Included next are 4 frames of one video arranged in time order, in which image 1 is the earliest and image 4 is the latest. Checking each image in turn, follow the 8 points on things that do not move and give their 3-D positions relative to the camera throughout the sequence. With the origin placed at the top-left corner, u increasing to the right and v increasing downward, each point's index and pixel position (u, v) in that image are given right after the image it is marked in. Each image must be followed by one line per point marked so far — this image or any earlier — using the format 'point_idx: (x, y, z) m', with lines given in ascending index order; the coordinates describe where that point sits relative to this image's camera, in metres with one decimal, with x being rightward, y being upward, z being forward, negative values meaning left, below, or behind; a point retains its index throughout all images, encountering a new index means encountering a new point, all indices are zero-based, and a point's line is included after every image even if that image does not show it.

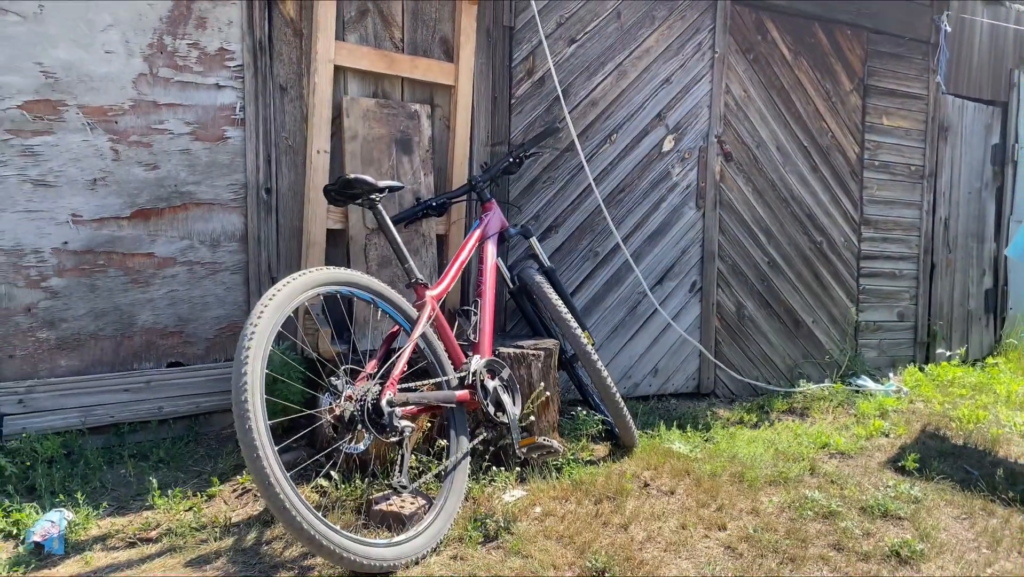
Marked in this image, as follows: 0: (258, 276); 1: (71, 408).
0: (-0.9, 0.0, +3.3) m
1: (-1.5, -0.4, +2.9) m
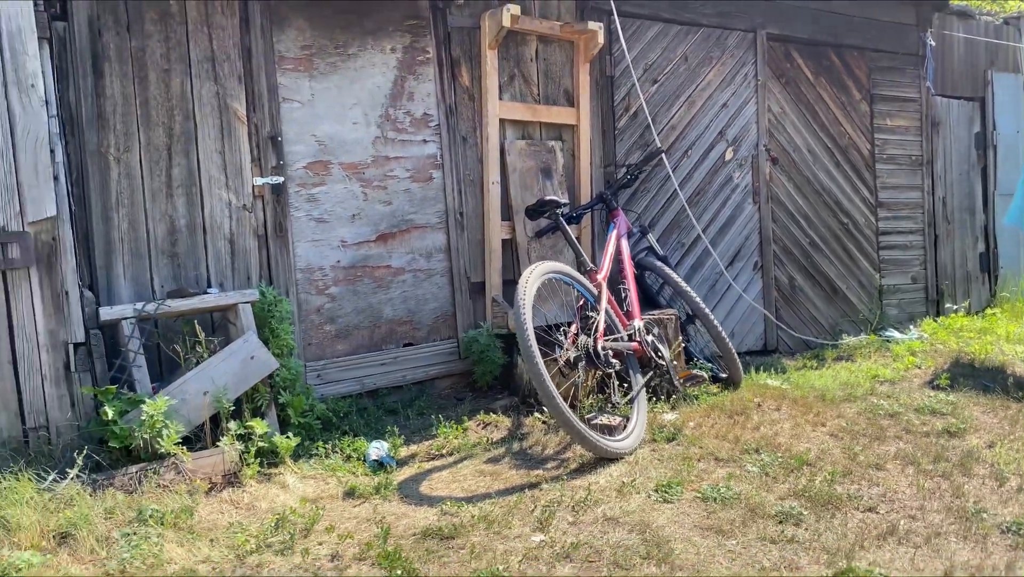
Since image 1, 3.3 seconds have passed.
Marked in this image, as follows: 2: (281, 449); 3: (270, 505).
0: (-0.3, +0.1, +4.4) m
1: (-0.8, -0.4, +4.1) m
2: (-0.9, -0.6, +3.3) m
3: (-0.8, -0.7, +3.0) m
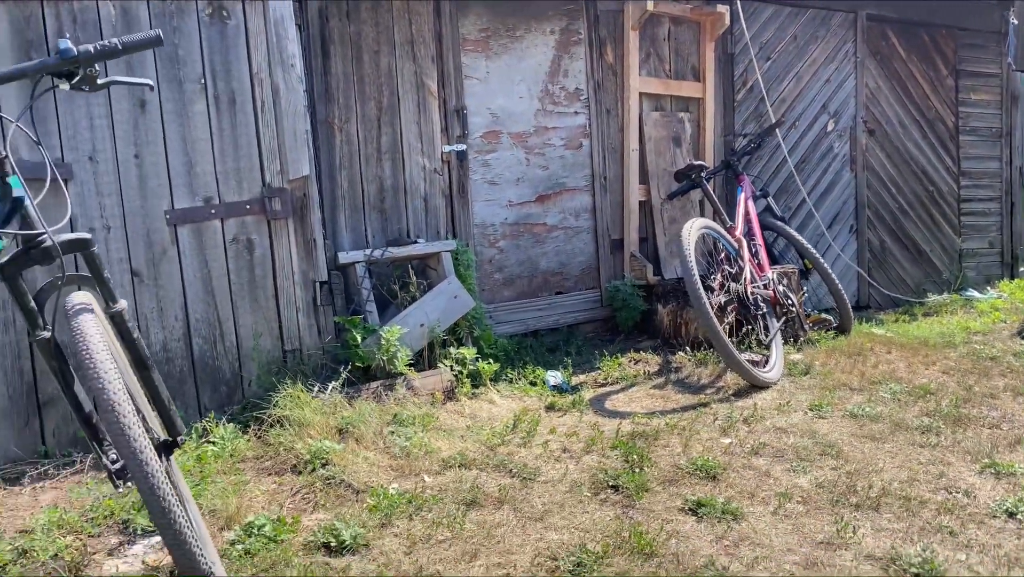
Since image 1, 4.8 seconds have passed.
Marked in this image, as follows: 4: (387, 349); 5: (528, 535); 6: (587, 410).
0: (+0.5, +0.3, +5.0) m
1: (0.0, -0.2, +4.7) m
2: (-0.1, -0.4, +3.9) m
3: (-0.1, -0.5, +3.6) m
4: (-0.5, -0.3, +3.7) m
5: (0.0, -0.7, +2.5) m
6: (+0.3, -0.5, +3.7) m
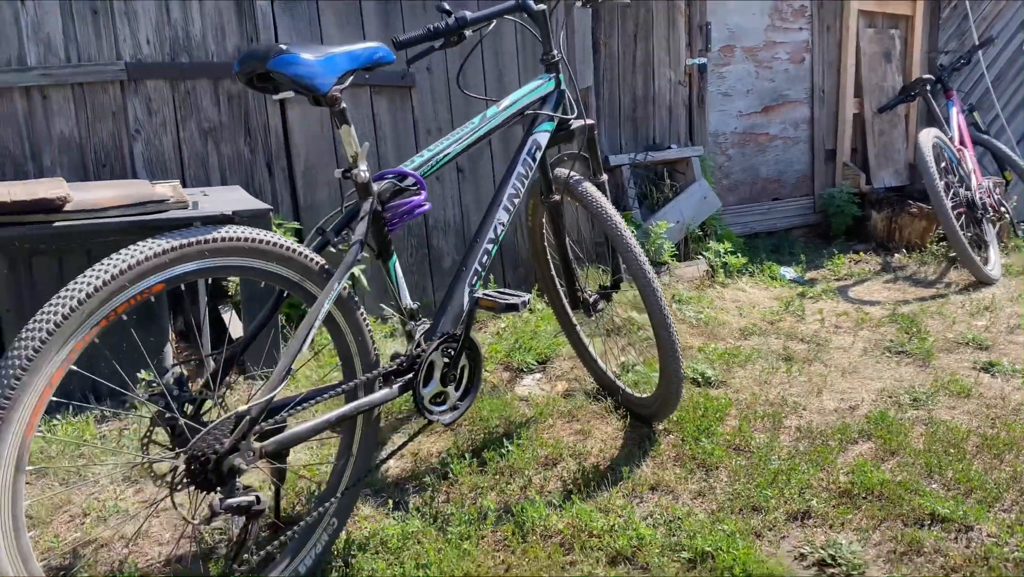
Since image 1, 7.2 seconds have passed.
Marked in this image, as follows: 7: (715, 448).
0: (+1.9, +0.9, +5.4) m
1: (+1.4, +0.4, +5.1) m
2: (+1.1, +0.1, +4.5) m
3: (+1.2, 0.0, +4.1) m
4: (+0.7, +0.2, +4.3) m
5: (+1.2, -0.3, +3.0) m
6: (+1.6, 0.0, +4.2) m
7: (+0.6, -0.4, +2.4) m
